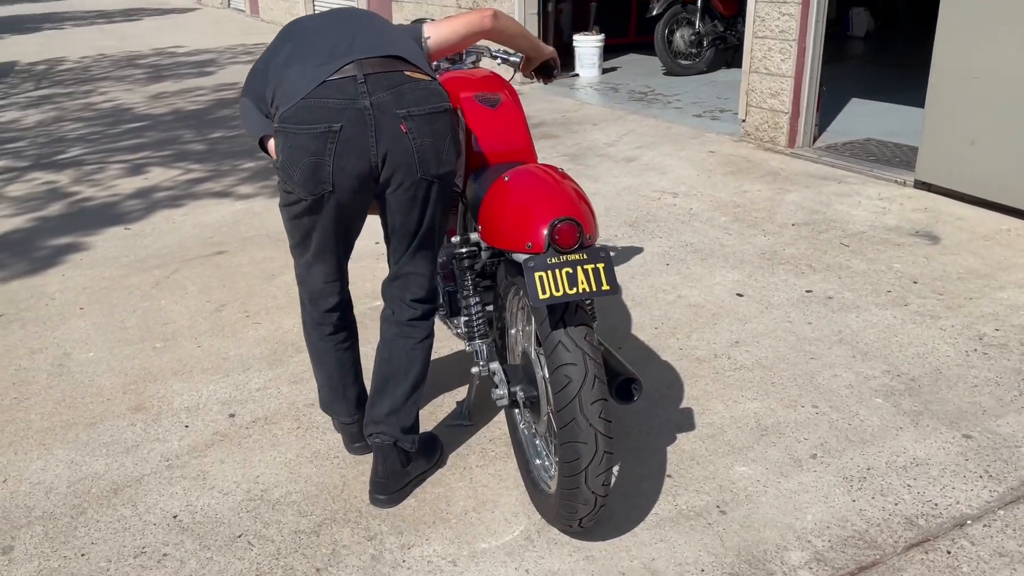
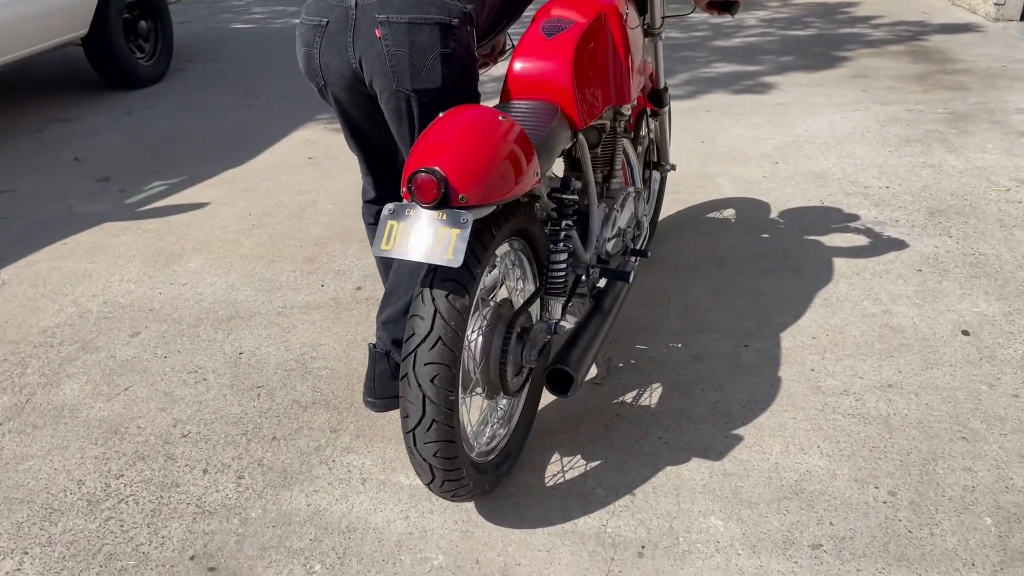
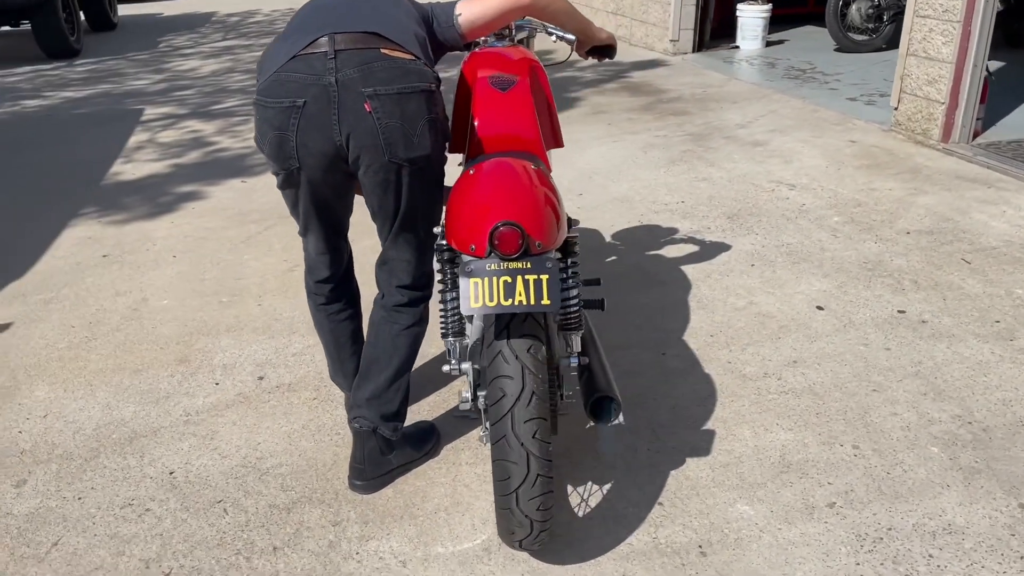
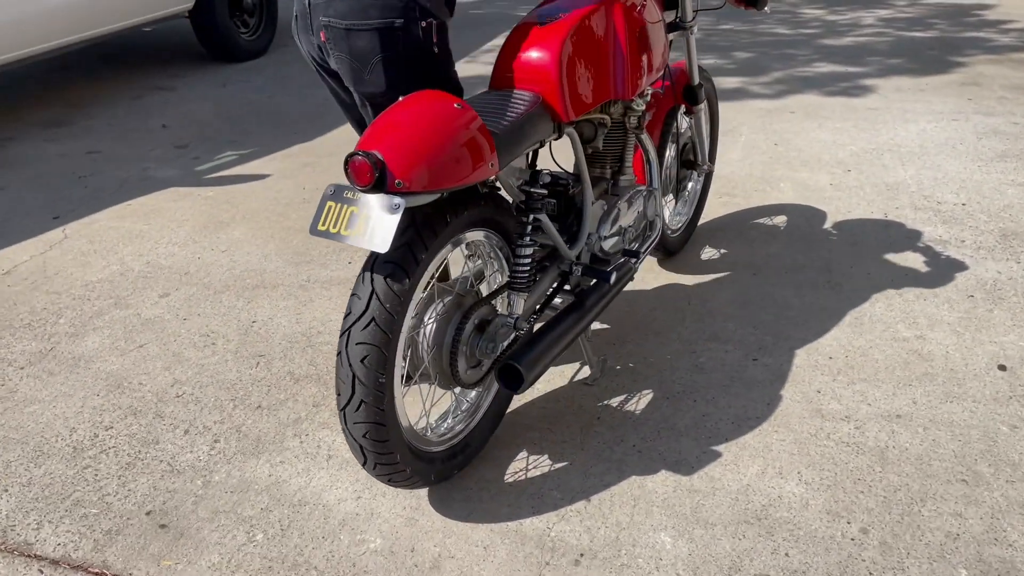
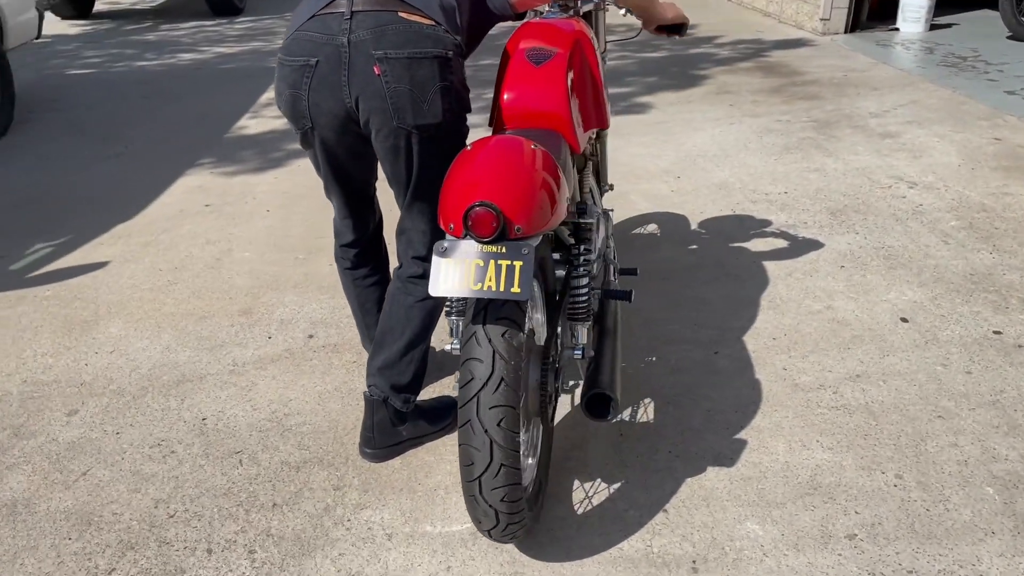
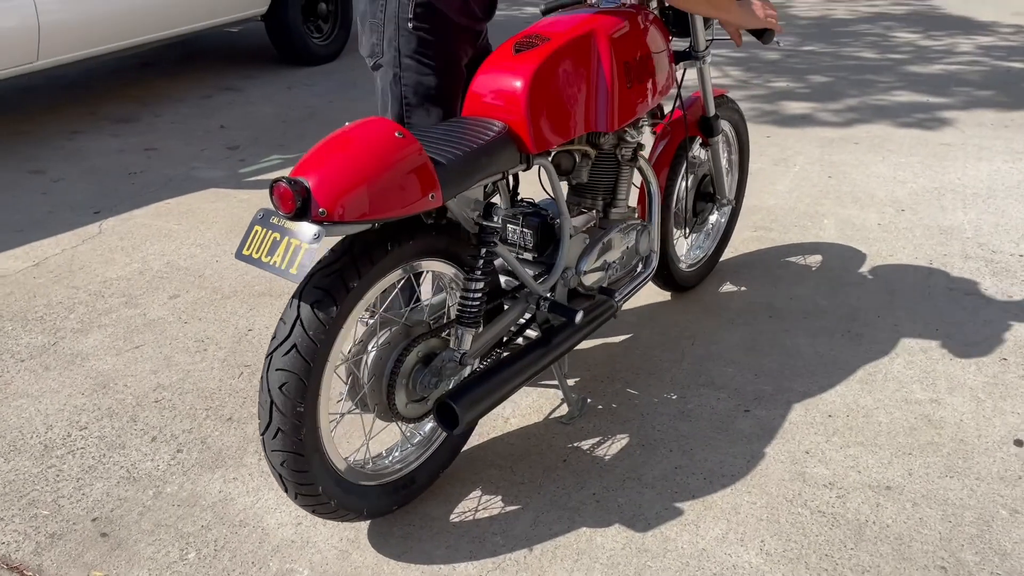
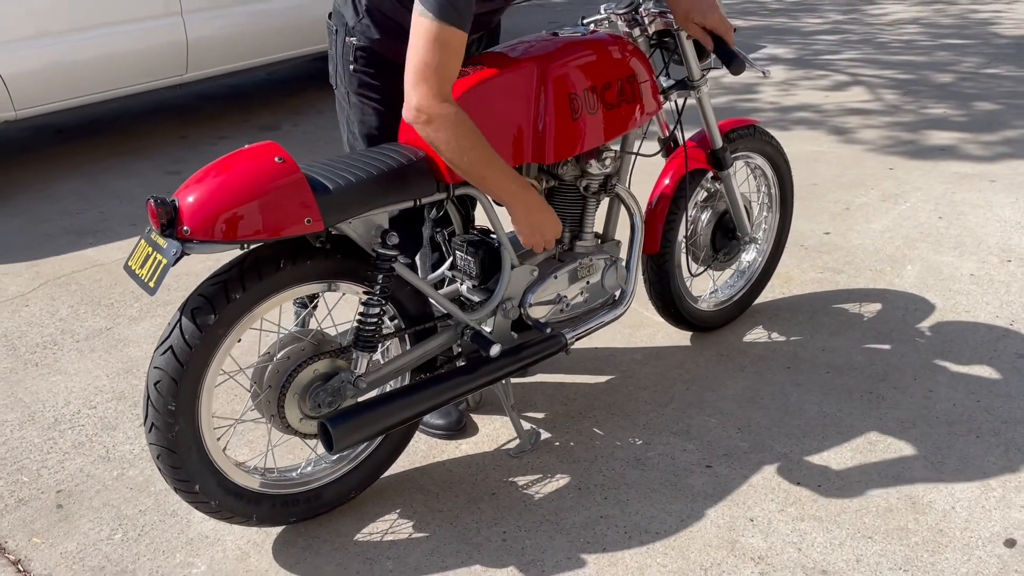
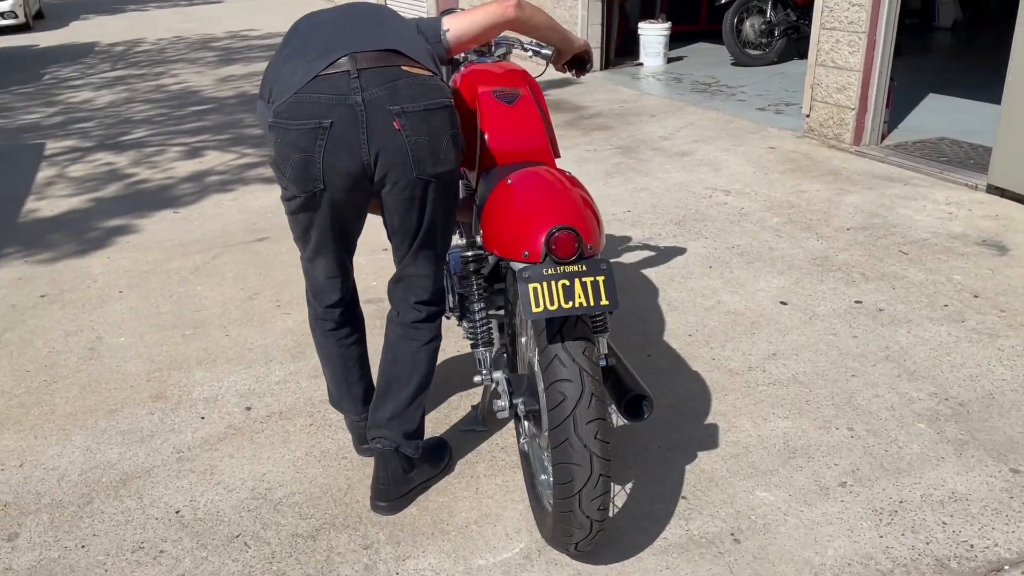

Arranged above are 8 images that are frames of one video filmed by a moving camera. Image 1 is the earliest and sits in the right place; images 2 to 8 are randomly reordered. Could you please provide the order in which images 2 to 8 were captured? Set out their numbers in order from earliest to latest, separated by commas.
8, 3, 5, 2, 4, 6, 7
